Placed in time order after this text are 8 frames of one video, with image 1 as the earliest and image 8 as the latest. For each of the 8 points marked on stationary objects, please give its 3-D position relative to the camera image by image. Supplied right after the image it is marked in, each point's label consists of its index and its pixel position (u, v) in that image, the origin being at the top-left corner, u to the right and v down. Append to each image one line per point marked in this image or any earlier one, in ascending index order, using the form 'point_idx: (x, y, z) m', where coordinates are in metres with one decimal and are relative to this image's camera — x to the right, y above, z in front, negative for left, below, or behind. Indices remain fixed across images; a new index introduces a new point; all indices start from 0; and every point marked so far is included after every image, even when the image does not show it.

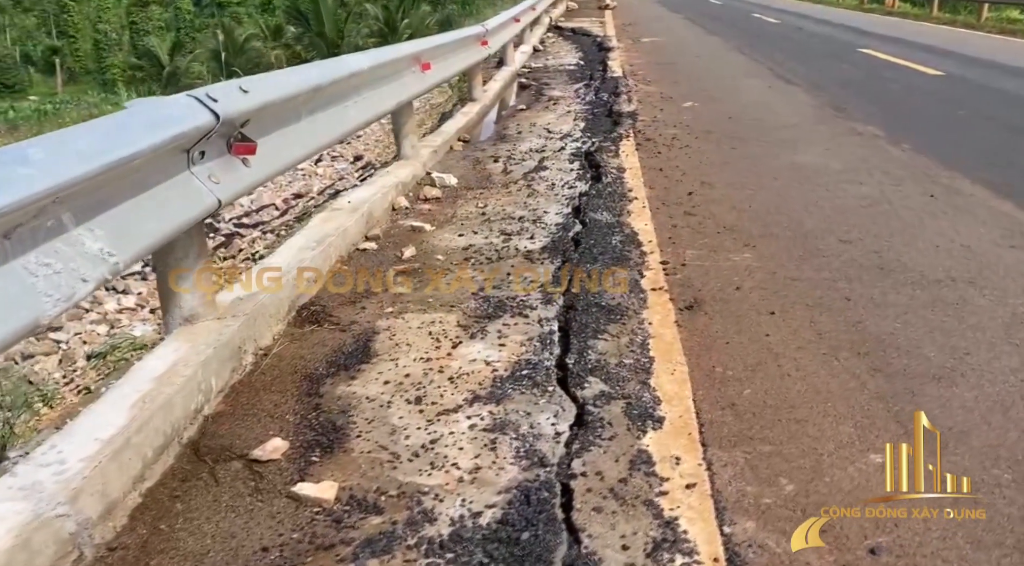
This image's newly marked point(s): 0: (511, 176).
0: (0.0, +0.7, +5.1) m
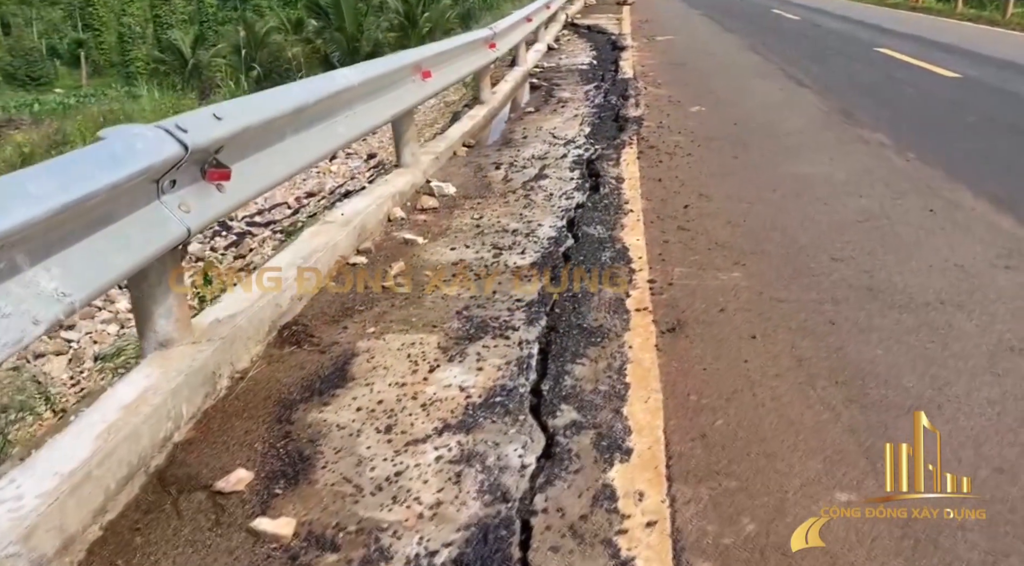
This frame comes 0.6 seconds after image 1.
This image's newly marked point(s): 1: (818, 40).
0: (0.0, +0.6, +5.1) m
1: (+5.4, +4.1, +13.7) m
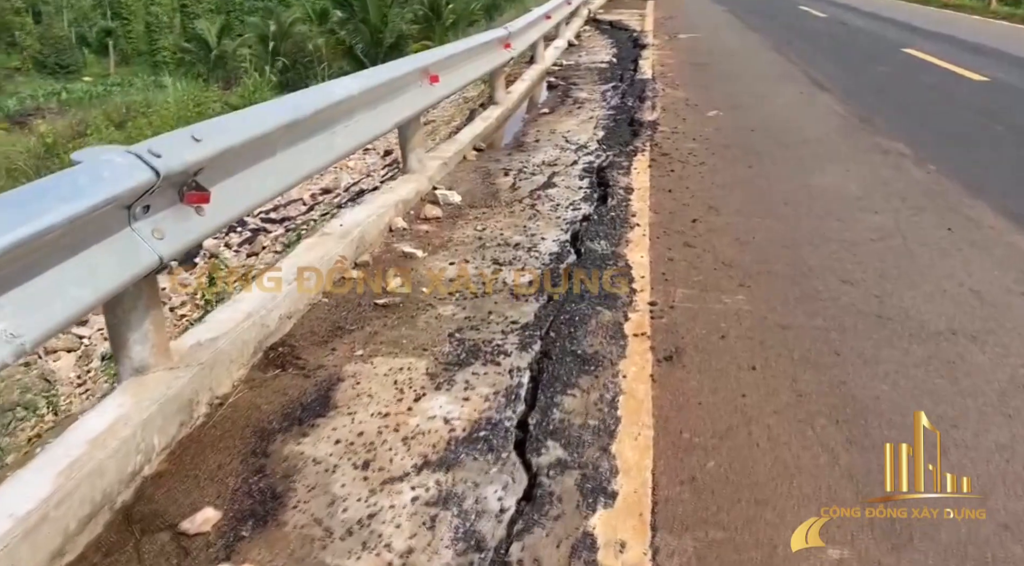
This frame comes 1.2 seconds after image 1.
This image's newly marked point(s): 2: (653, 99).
0: (0.0, +0.6, +5.0) m
1: (+5.7, +4.1, +13.4) m
2: (+1.4, +1.9, +8.2) m
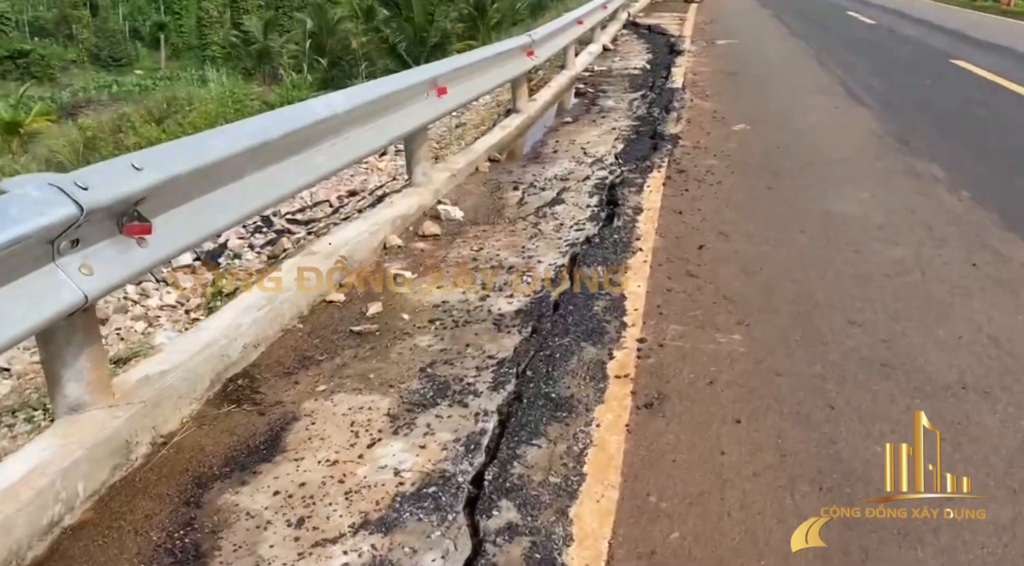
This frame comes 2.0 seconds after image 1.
0: (+0.1, +0.4, +4.9) m
1: (+6.3, +3.8, +13.0) m
2: (+1.7, +1.7, +8.0) m
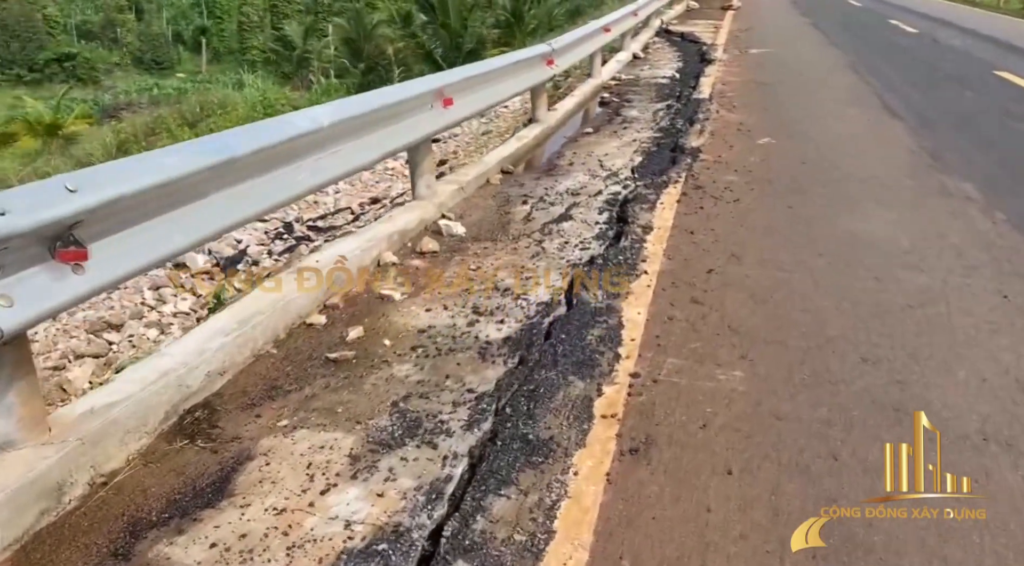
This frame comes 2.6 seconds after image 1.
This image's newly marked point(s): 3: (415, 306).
0: (+0.1, +0.3, +4.7) m
1: (+6.7, +3.5, +12.6) m
2: (+1.8, +1.6, +7.7) m
3: (-0.4, -0.1, +3.4) m
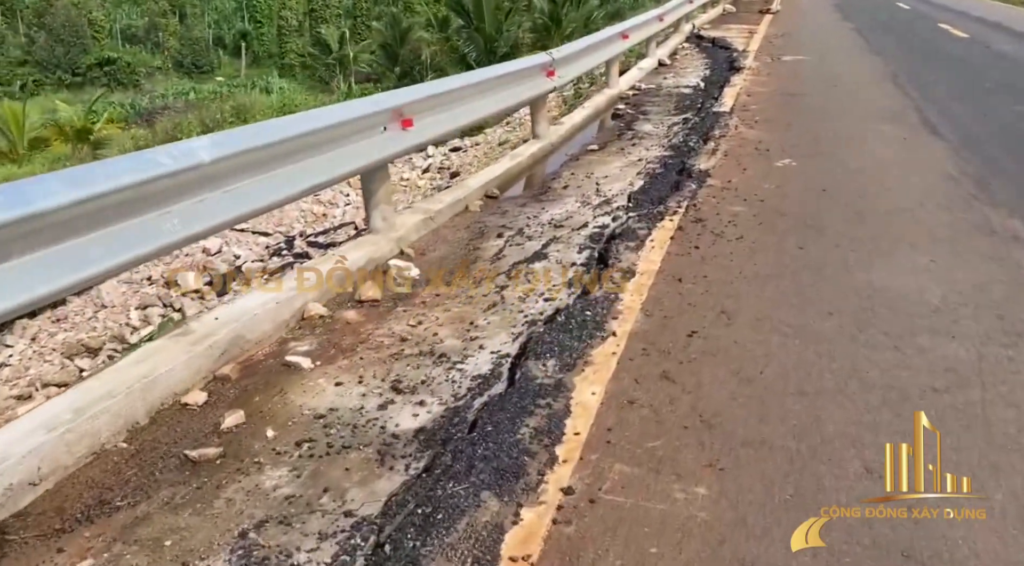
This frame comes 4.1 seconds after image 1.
0: (-0.1, +0.1, +4.1) m
1: (+6.9, +3.1, +11.7) m
2: (+1.8, +1.3, +7.0) m
3: (-0.7, -0.3, +2.8) m
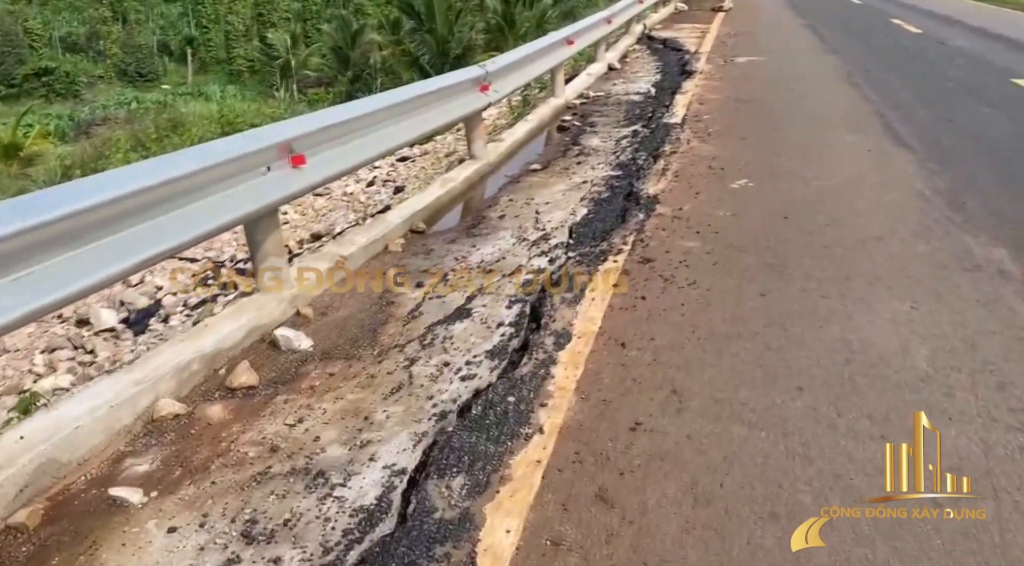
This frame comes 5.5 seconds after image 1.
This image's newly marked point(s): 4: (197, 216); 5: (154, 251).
0: (-0.4, -0.2, +3.5) m
1: (+6.1, +3.0, +11.3) m
2: (+1.3, +1.0, +6.5) m
3: (-0.9, -0.6, +2.2) m
4: (-1.1, +0.3, +3.0) m
5: (-1.2, +0.1, +2.8) m
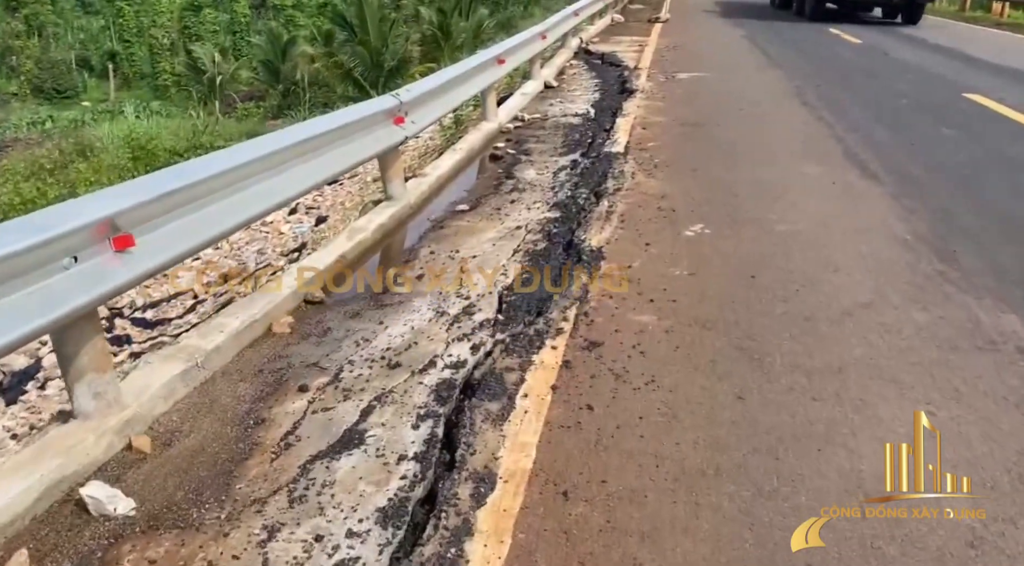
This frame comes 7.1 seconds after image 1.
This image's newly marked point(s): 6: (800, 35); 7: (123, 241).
0: (-0.7, -0.6, +2.6) m
1: (+5.1, +2.7, +10.9) m
2: (+0.7, +0.7, +5.7) m
3: (-1.1, -1.0, +1.2) m
4: (-1.4, -0.1, +2.1) m
5: (-1.4, -0.3, +1.8) m
6: (+6.0, +5.4, +17.7) m
7: (-1.3, +0.2, +2.7) m
